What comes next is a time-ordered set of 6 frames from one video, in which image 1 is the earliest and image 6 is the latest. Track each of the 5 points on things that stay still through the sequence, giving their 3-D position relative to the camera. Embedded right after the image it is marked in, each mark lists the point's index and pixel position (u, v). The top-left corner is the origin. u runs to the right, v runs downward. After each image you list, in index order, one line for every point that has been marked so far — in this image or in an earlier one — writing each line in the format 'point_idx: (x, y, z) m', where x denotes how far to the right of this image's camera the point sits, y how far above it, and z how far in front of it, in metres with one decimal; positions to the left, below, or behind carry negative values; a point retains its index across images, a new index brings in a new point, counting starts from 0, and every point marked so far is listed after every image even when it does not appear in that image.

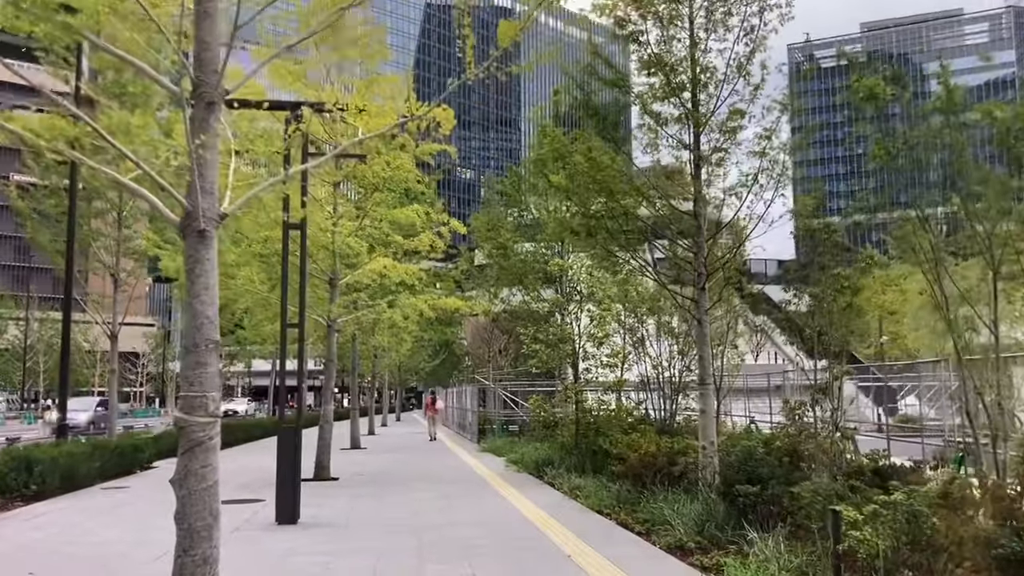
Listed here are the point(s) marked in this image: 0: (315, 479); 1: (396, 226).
0: (-3.4, -3.3, +15.2) m
1: (-2.1, +1.2, +16.1) m
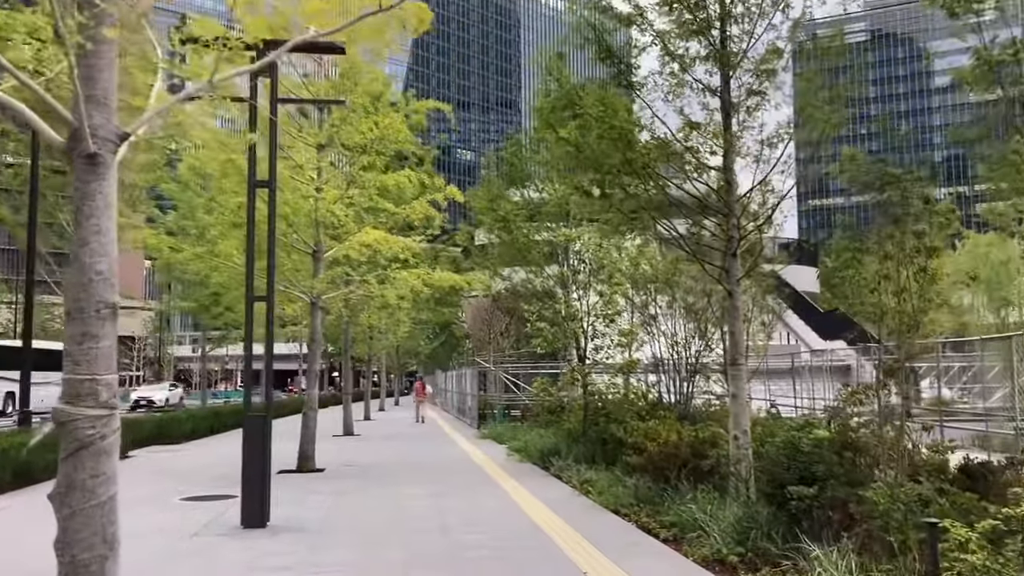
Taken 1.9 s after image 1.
0: (-3.4, -2.9, +13.9) m
1: (-2.1, +1.6, +14.7) m
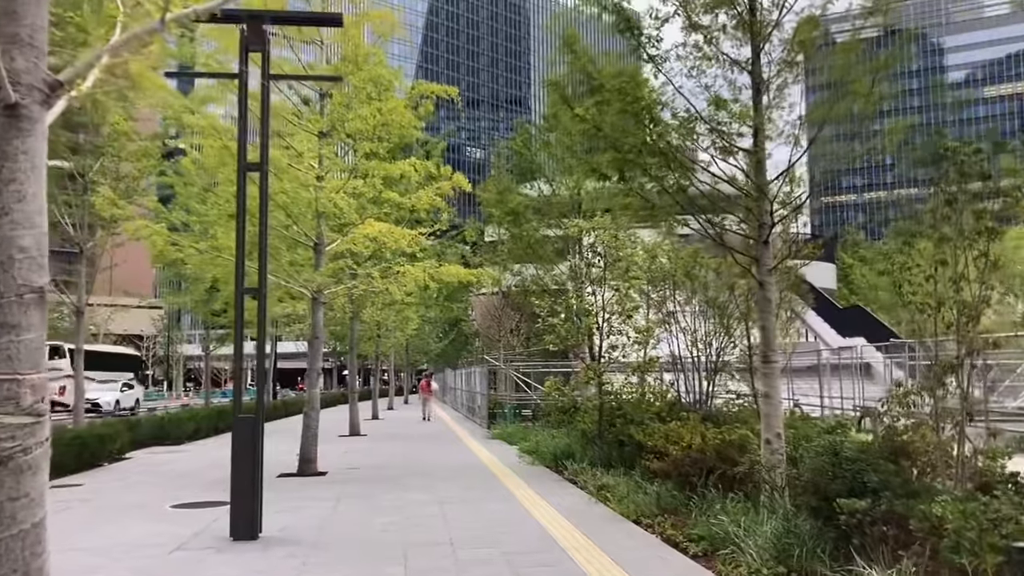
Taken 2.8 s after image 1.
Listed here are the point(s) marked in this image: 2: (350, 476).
0: (-3.2, -2.8, +13.2) m
1: (-1.9, +1.7, +14.0) m
2: (-2.3, -2.7, +12.9) m
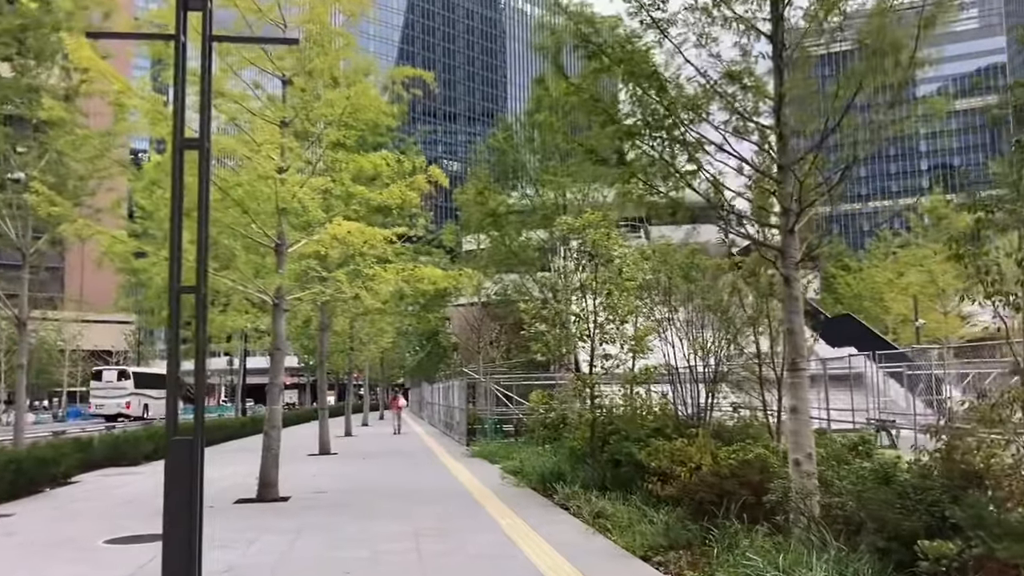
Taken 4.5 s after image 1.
0: (-3.4, -2.9, +11.9) m
1: (-2.2, +1.6, +12.8) m
2: (-2.6, -2.8, +11.6) m
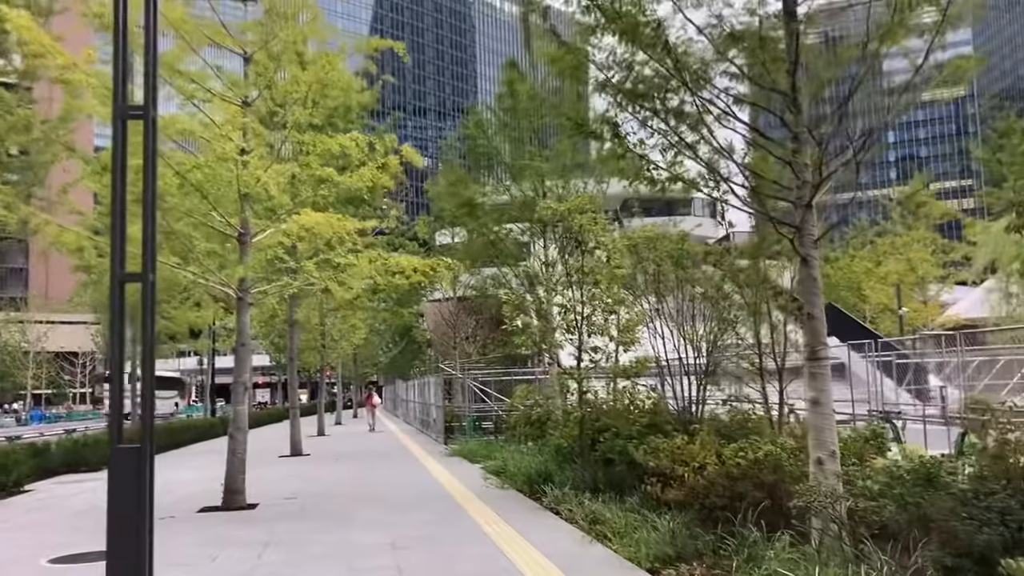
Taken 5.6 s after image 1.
0: (-3.6, -2.8, +11.1) m
1: (-2.5, +1.7, +12.0) m
2: (-2.8, -2.7, +10.8) m
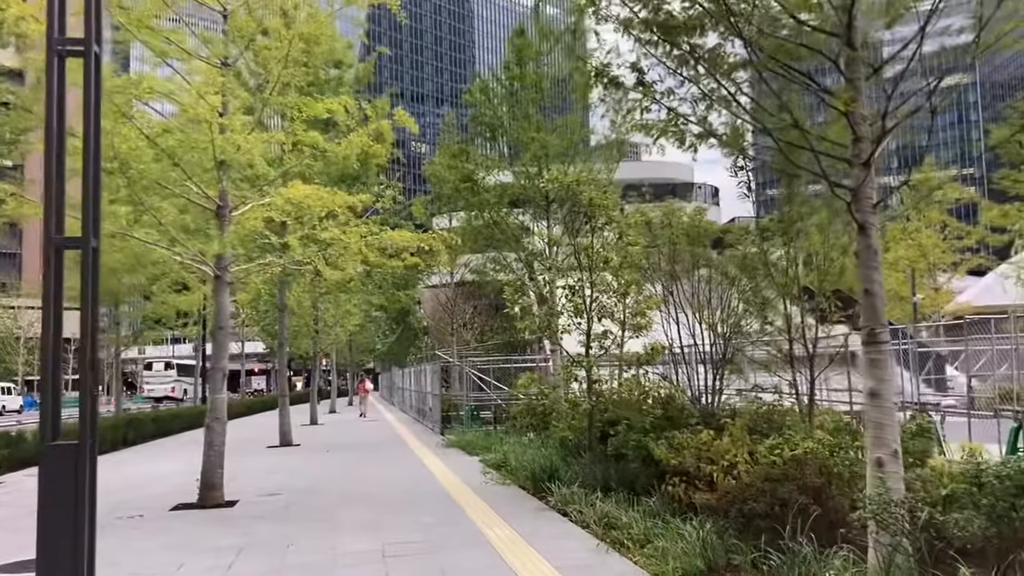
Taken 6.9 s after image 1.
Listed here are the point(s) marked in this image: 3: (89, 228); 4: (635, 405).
0: (-3.6, -2.5, +10.2) m
1: (-2.4, +2.0, +11.0) m
2: (-2.7, -2.4, +9.9) m
3: (-2.4, +0.3, +5.1) m
4: (+1.4, -1.3, +10.0) m
